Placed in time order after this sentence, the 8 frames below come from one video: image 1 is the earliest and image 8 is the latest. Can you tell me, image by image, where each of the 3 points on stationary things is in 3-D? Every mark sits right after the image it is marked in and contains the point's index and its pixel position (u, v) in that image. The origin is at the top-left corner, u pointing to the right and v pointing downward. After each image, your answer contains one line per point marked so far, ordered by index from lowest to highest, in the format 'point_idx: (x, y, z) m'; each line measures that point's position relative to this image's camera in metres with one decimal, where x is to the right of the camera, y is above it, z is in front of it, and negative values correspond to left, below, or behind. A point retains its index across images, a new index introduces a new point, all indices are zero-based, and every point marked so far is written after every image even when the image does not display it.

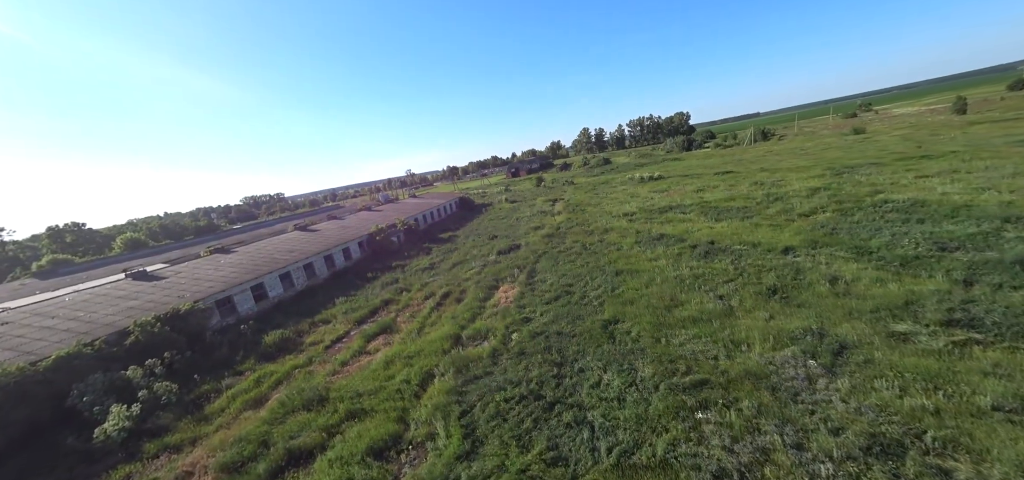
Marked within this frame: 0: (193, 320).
0: (-10.3, -2.6, +11.3) m
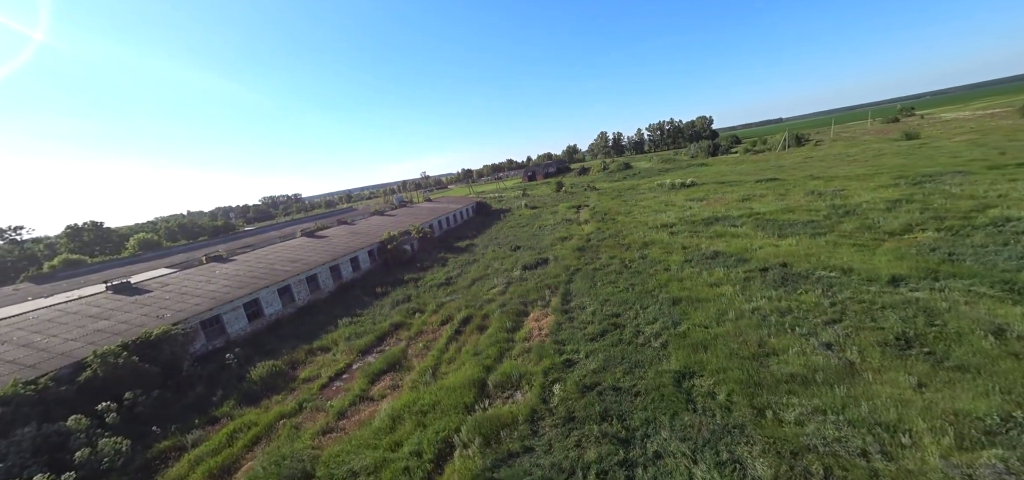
0: (-9.3, -2.9, +9.5) m
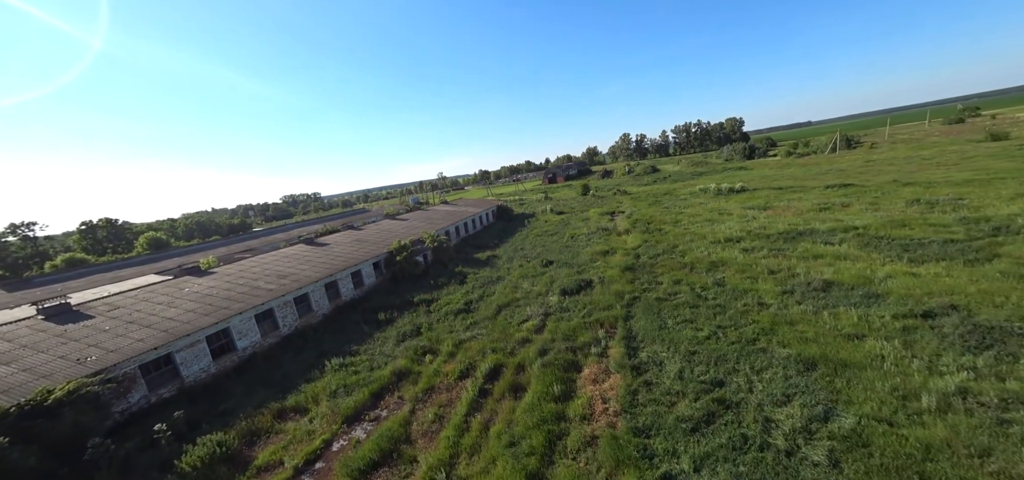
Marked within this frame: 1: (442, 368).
0: (-8.3, -3.3, +6.6) m
1: (-1.9, -3.4, +9.5) m
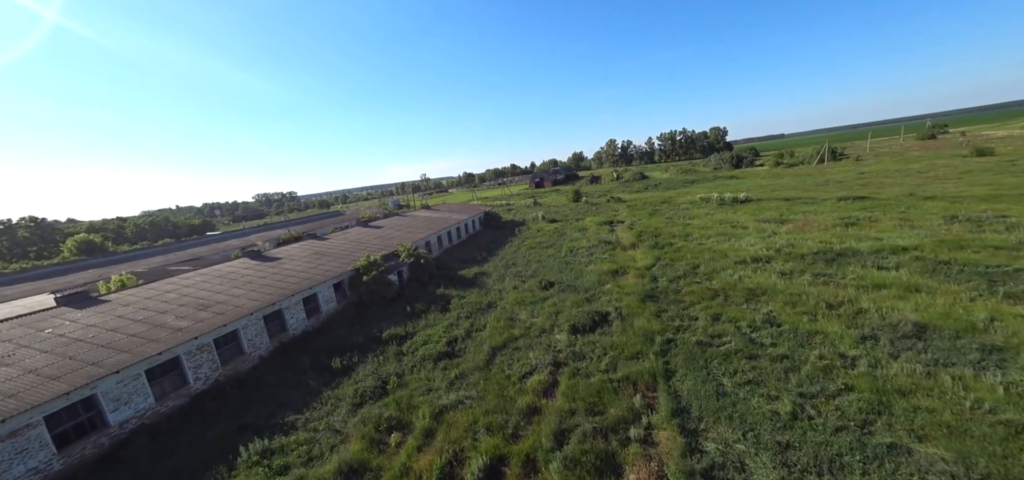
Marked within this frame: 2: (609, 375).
0: (-8.1, -3.8, +3.2) m
1: (-1.8, -4.0, +6.5) m
2: (+2.3, -3.2, +8.4) m
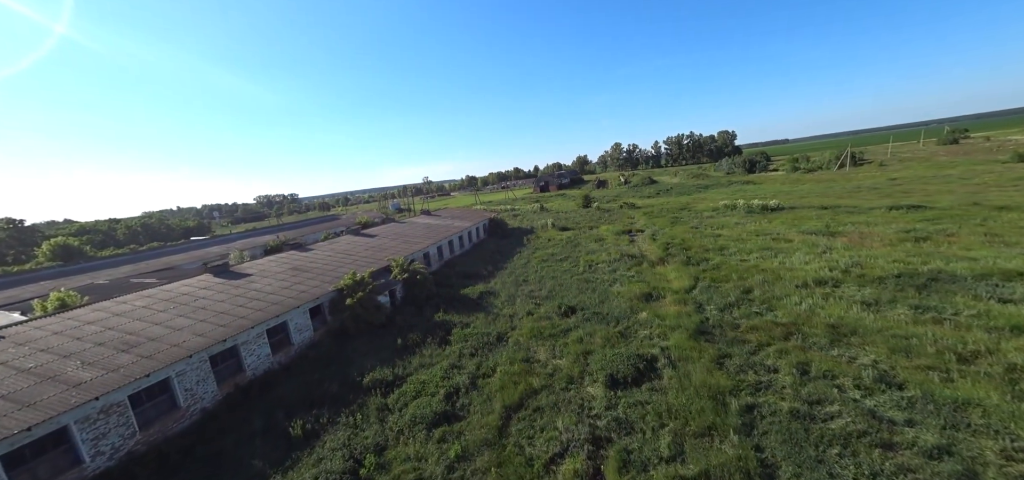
0: (-7.7, -4.2, +0.7) m
1: (-1.4, -4.5, +3.9) m
2: (+2.7, -3.7, +5.8) m
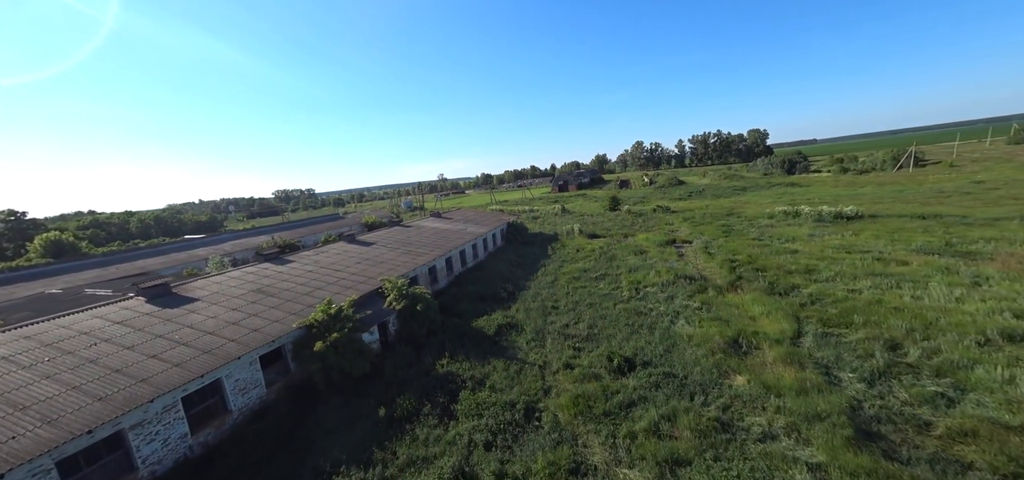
0: (-7.4, -4.7, -2.7) m
1: (-1.0, -5.1, +0.3) m
2: (+3.3, -4.4, +2.0) m
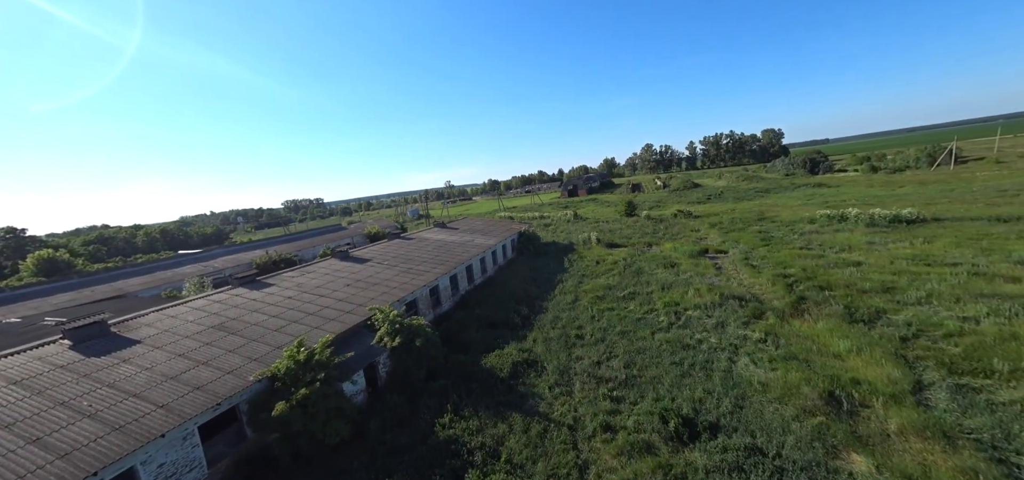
0: (-7.2, -5.1, -4.8) m
1: (-0.7, -5.5, -2.0) m
2: (+3.6, -4.7, -0.4) m
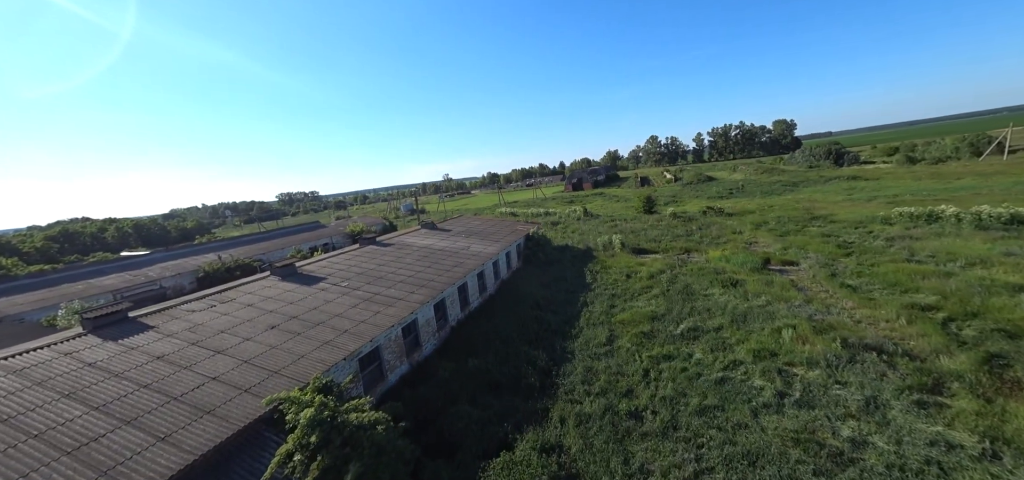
0: (-6.8, -5.9, -9.3) m
1: (-0.4, -6.2, -6.5) m
2: (+3.9, -5.4, -4.9) m
